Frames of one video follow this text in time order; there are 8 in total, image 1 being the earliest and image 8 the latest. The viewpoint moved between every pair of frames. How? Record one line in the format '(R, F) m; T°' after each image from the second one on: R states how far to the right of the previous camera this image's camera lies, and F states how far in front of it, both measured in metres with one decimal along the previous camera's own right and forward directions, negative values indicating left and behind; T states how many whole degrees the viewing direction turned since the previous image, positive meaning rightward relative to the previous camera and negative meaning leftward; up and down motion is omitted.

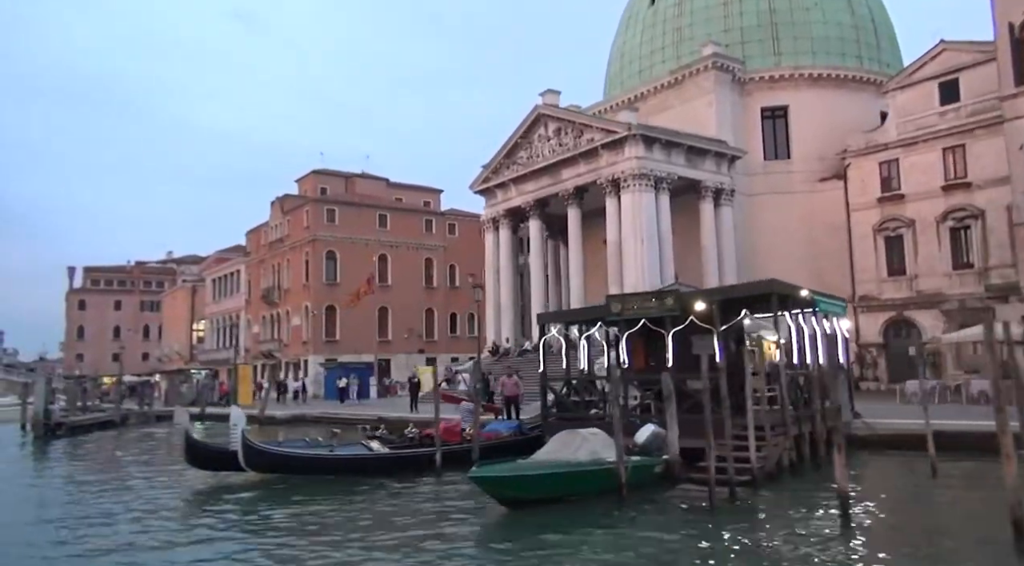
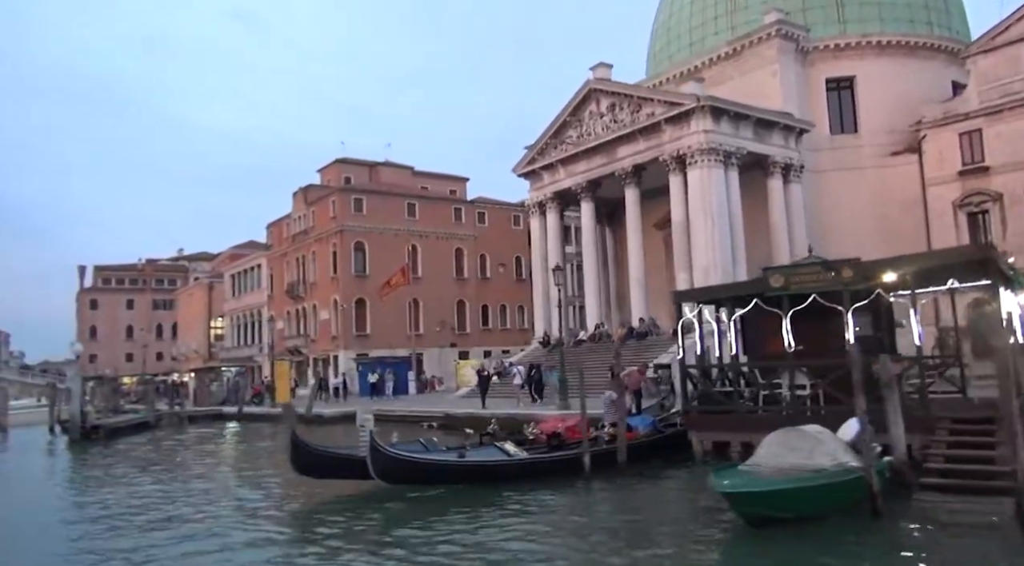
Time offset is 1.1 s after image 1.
(-1.9, +2.0) m; 0°
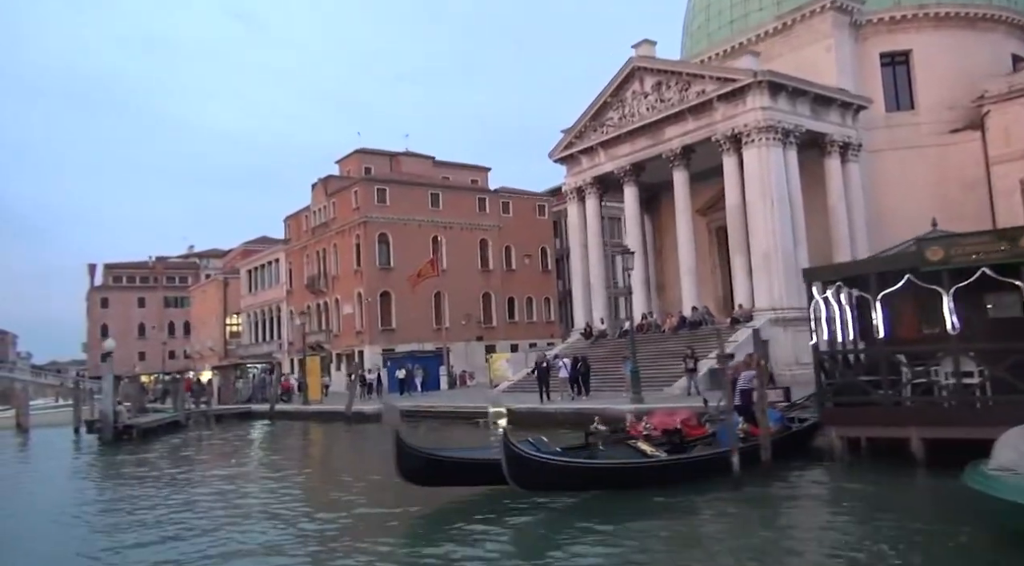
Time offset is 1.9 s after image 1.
(-1.4, +1.4) m; 0°
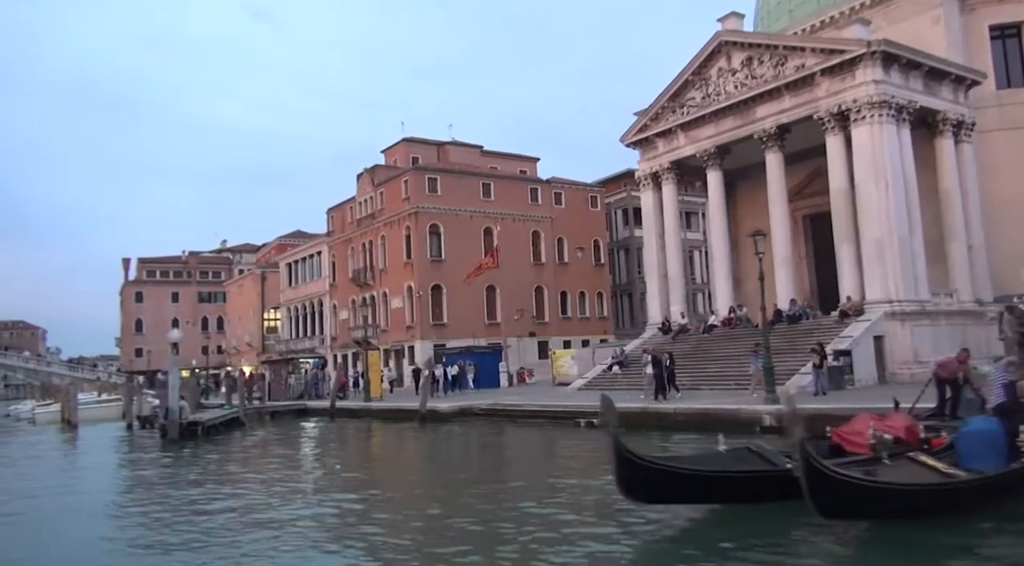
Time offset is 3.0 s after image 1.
(-1.9, +2.0) m; -1°
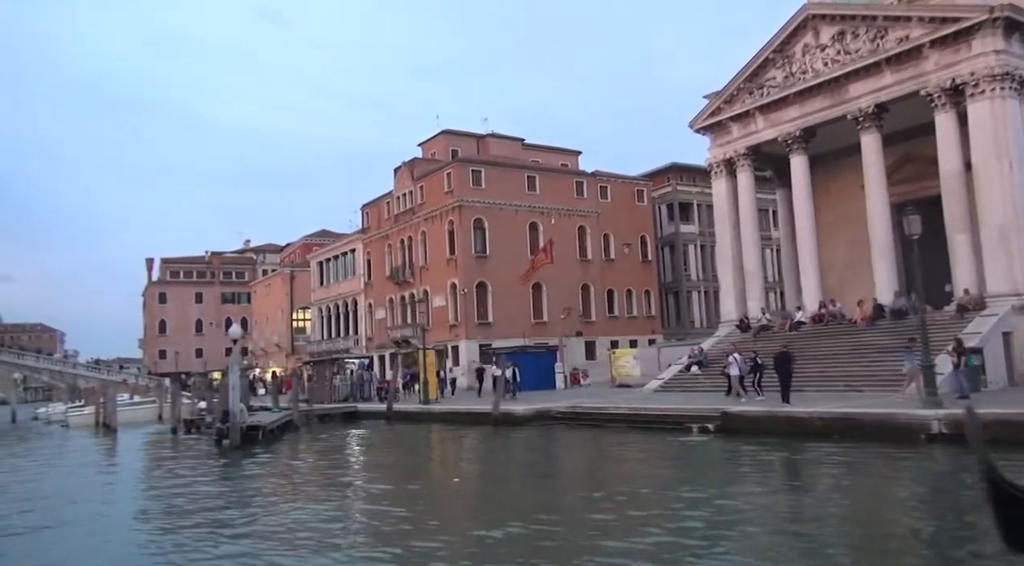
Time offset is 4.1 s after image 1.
(-1.9, +2.1) m; -1°
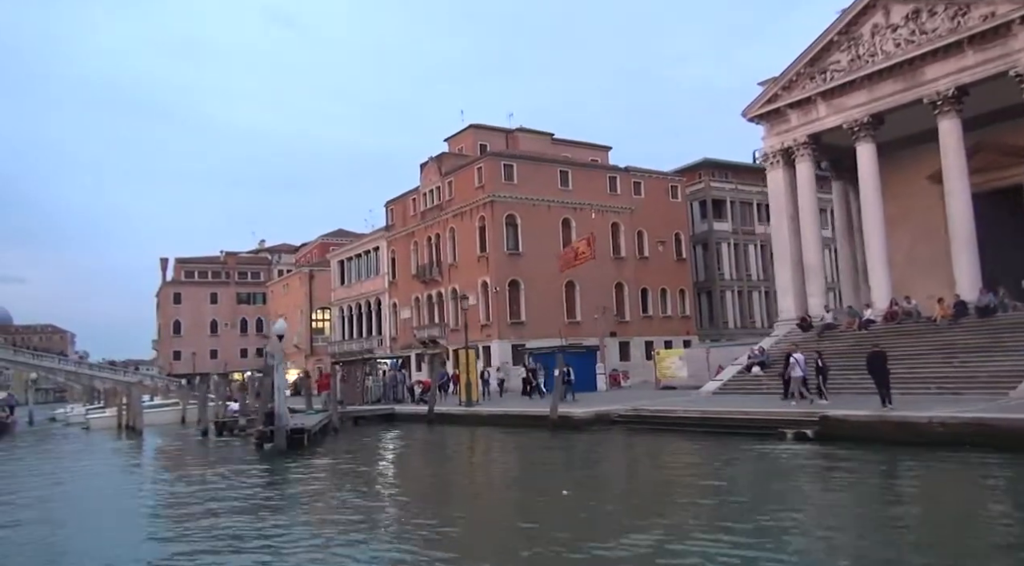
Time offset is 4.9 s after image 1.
(-1.3, +1.6) m; -1°
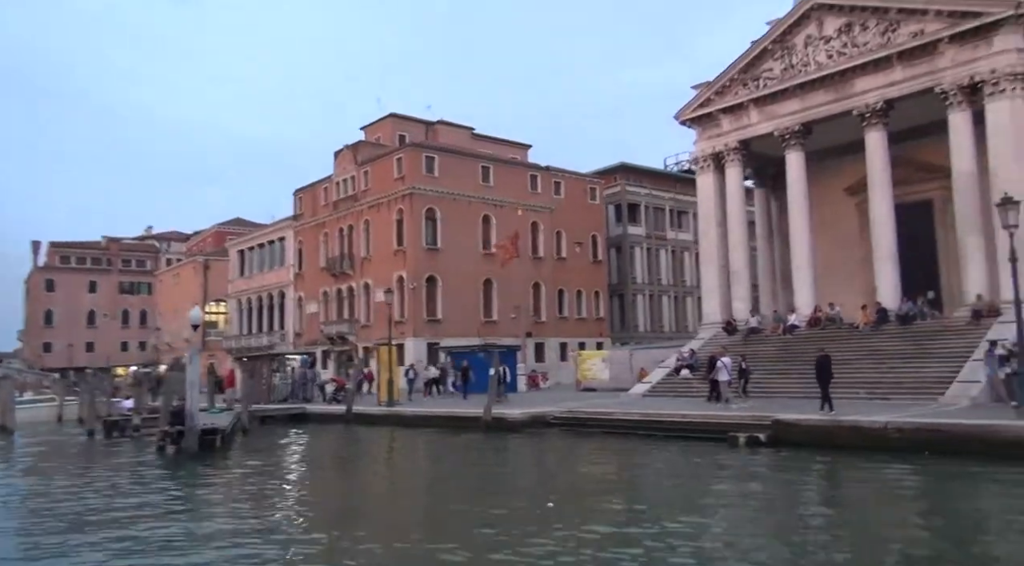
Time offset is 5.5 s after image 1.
(-1.0, +0.9) m; +7°
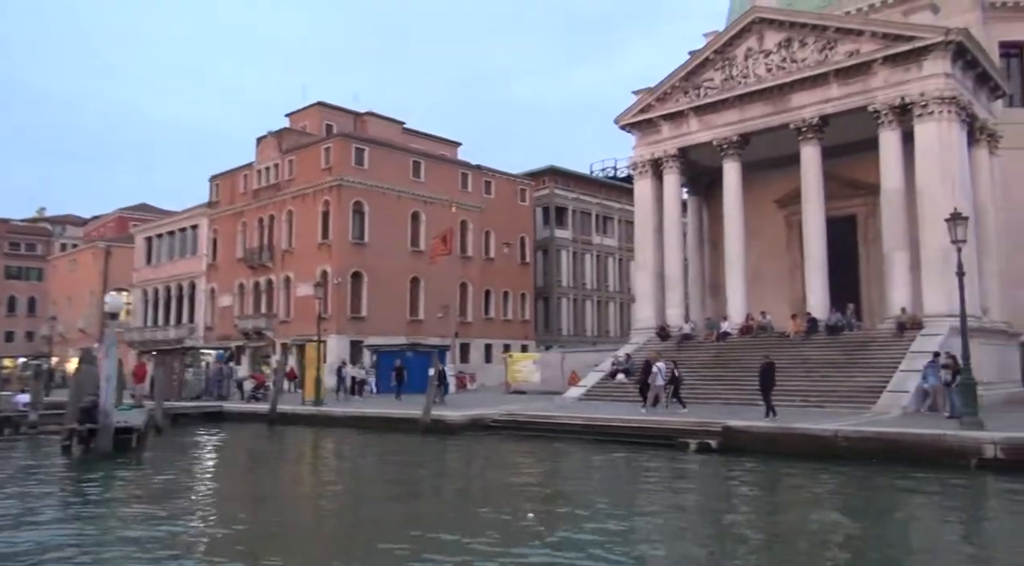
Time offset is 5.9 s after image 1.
(-0.8, +0.4) m; +6°
